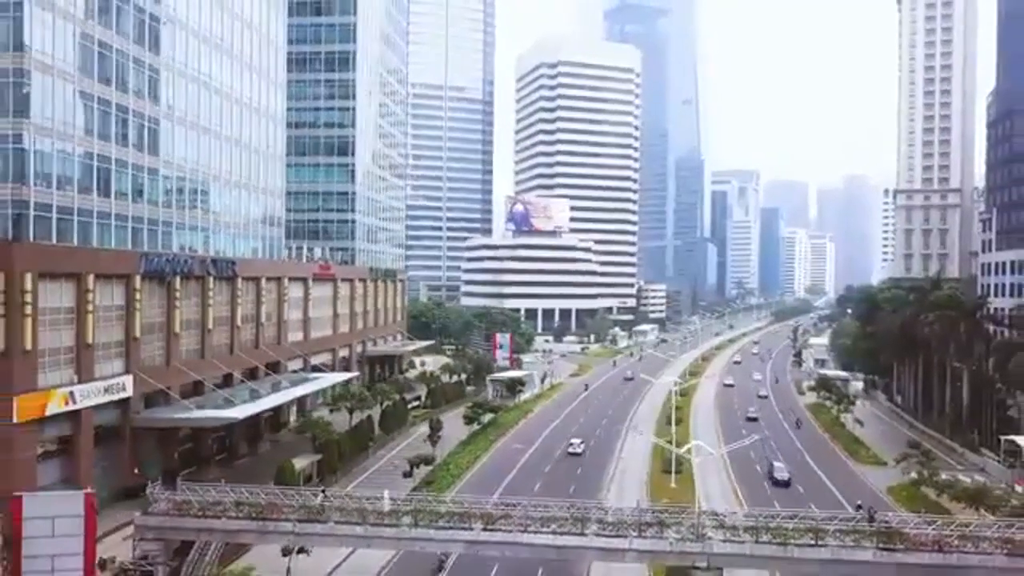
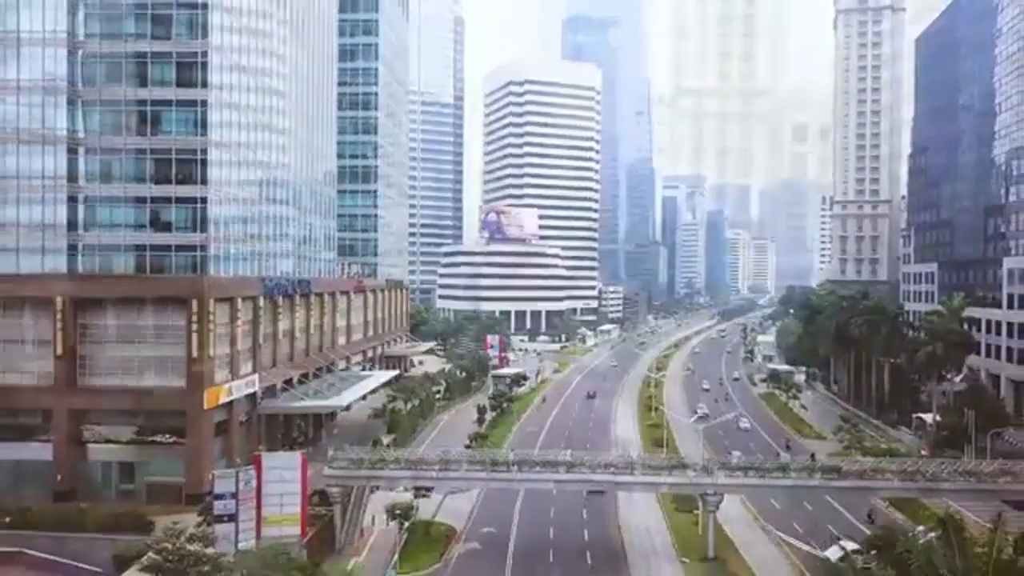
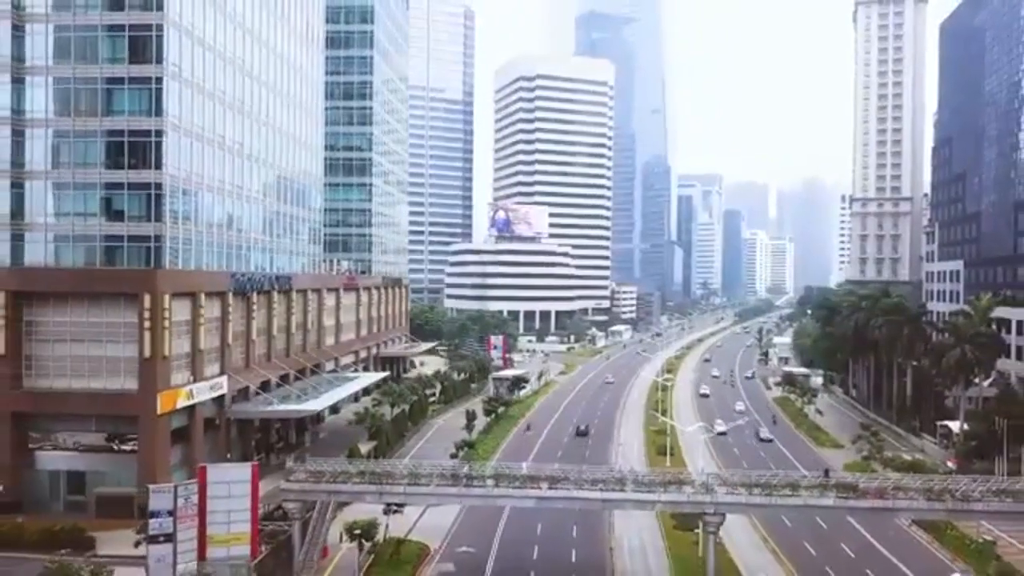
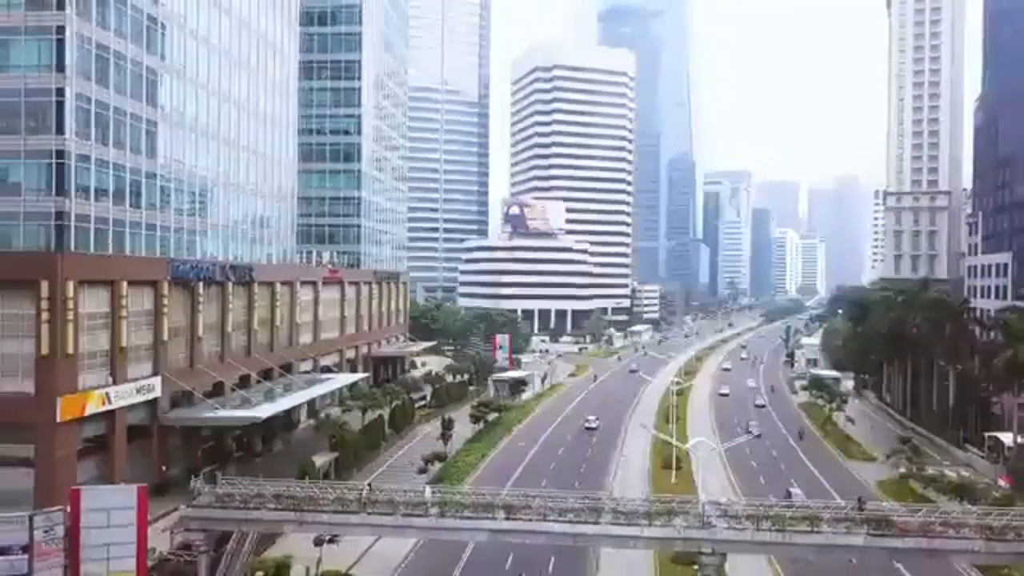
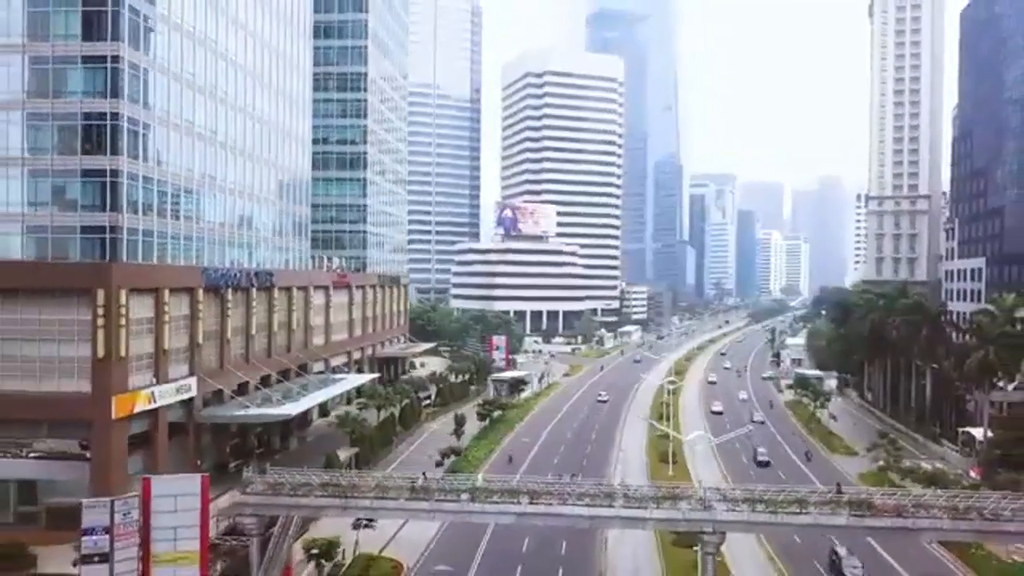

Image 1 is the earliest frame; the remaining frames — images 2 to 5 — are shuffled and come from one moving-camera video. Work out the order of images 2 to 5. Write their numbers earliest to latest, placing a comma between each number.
4, 5, 3, 2
